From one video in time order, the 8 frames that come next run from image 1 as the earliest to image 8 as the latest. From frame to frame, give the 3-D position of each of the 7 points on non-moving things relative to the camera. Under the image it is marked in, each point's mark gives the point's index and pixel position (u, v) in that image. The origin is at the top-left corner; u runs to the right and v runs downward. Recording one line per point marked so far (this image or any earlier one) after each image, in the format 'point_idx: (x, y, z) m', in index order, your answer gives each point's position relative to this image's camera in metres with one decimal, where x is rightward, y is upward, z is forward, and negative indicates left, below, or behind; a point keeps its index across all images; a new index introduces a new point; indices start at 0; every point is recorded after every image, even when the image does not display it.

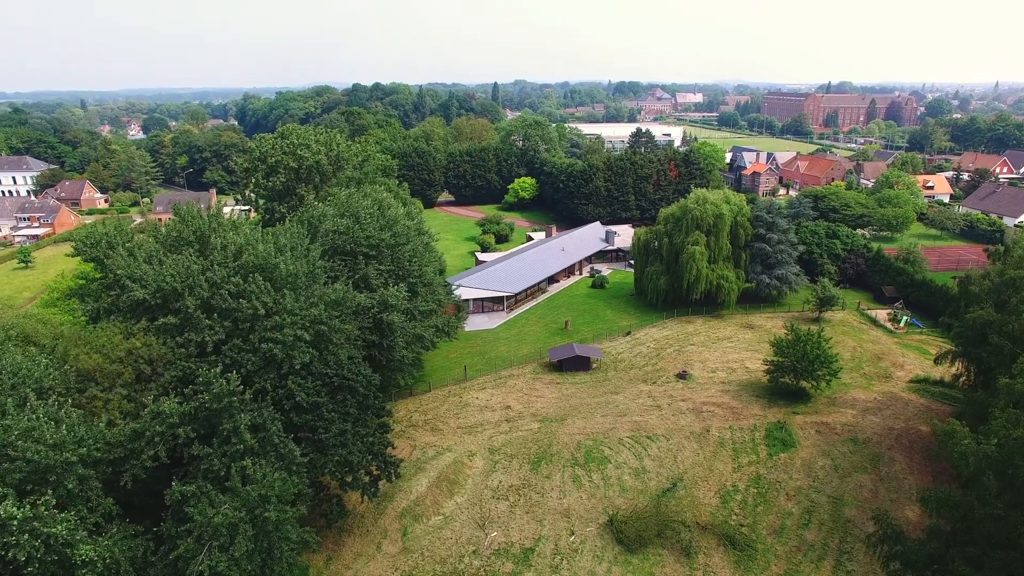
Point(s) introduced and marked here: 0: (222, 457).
0: (-8.2, -4.8, +18.6) m
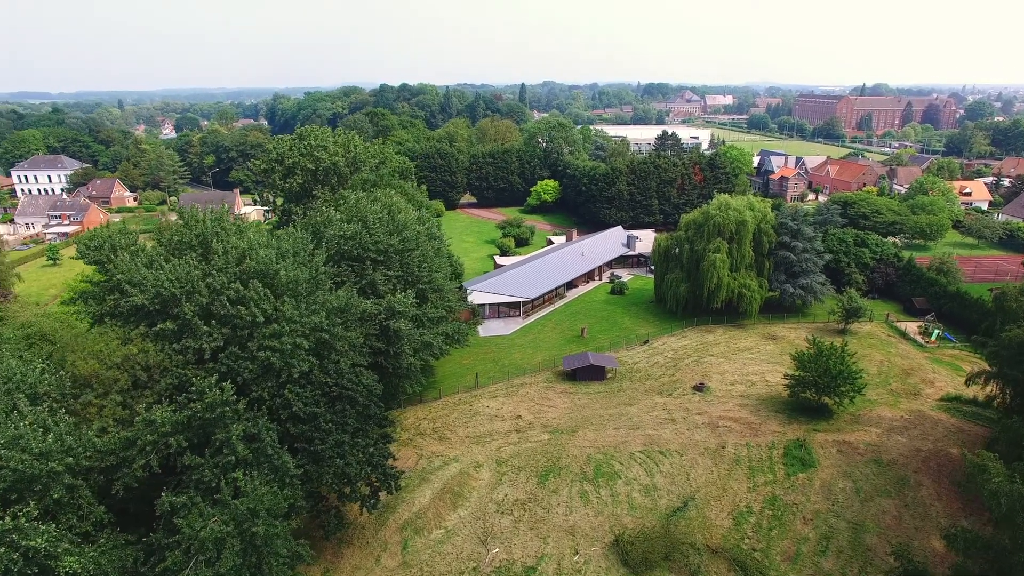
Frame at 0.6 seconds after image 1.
0: (-8.3, -5.0, +18.2) m
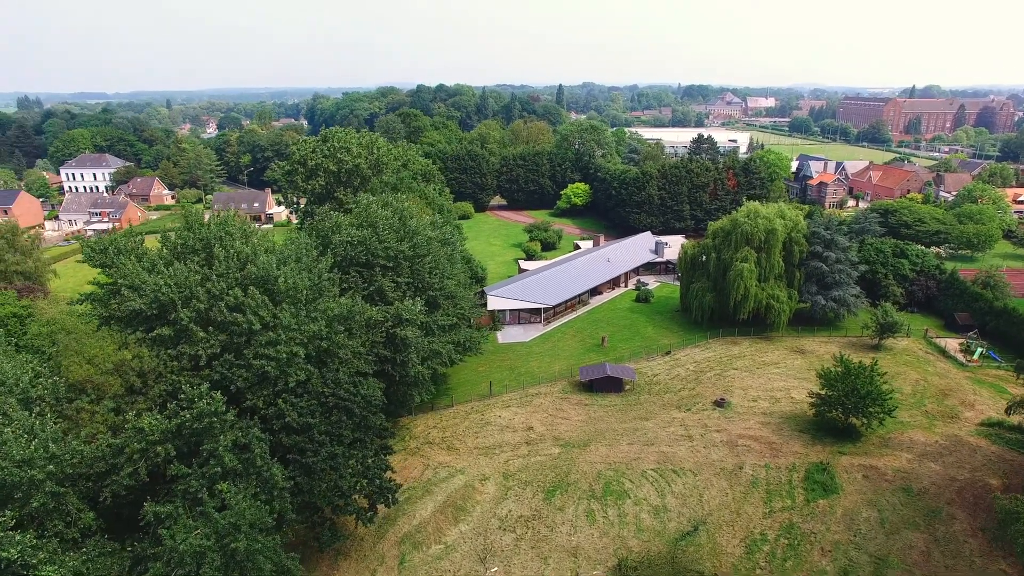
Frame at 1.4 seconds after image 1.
0: (-8.5, -5.2, +17.9) m
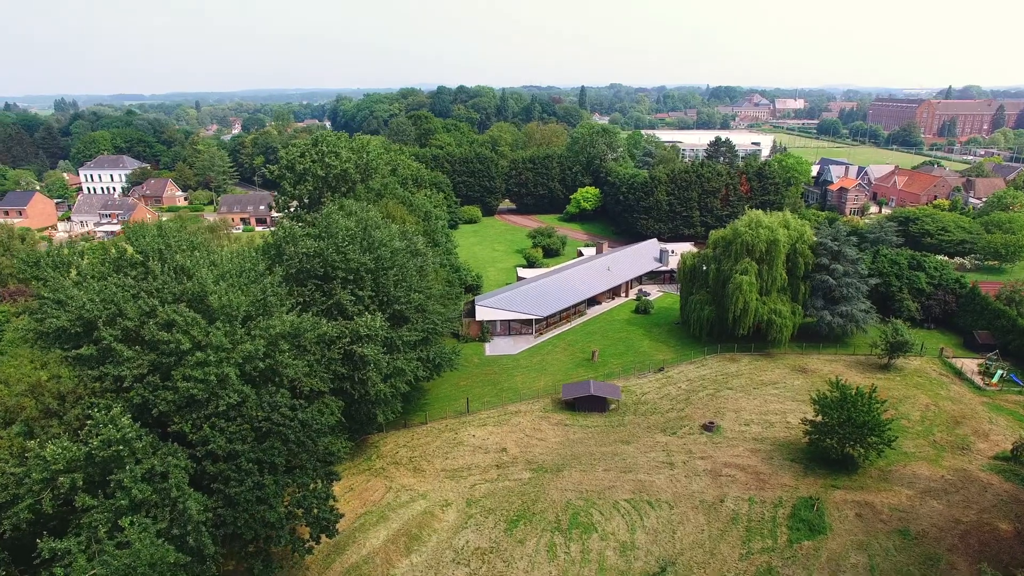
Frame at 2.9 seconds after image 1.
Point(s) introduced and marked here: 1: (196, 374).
0: (-10.3, -5.7, +16.7) m
1: (-9.2, -2.5, +19.1) m
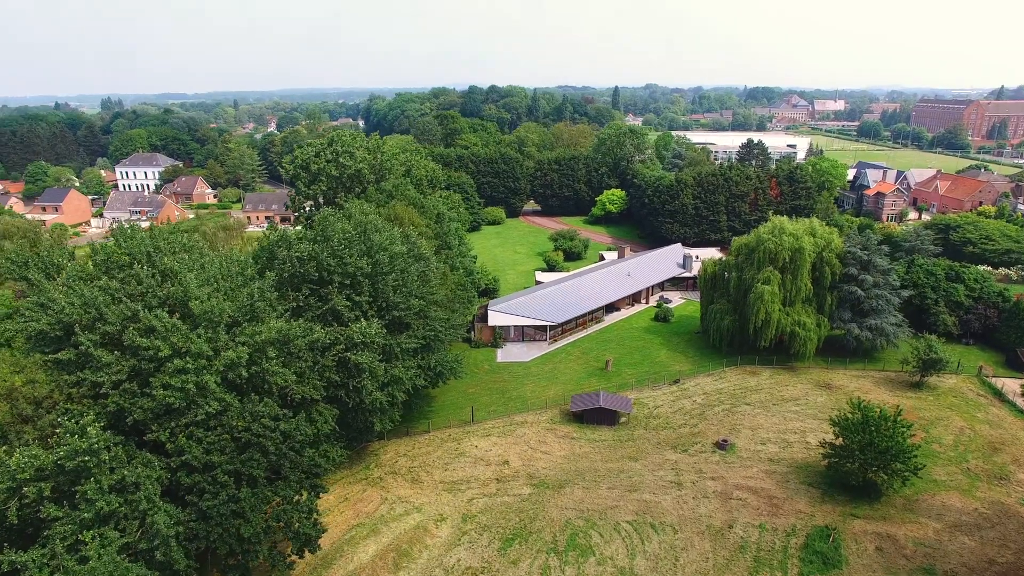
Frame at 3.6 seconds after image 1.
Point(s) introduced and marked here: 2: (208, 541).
0: (-10.9, -5.8, +16.1) m
1: (-9.6, -2.7, +18.5) m
2: (-8.4, -7.0, +18.2) m
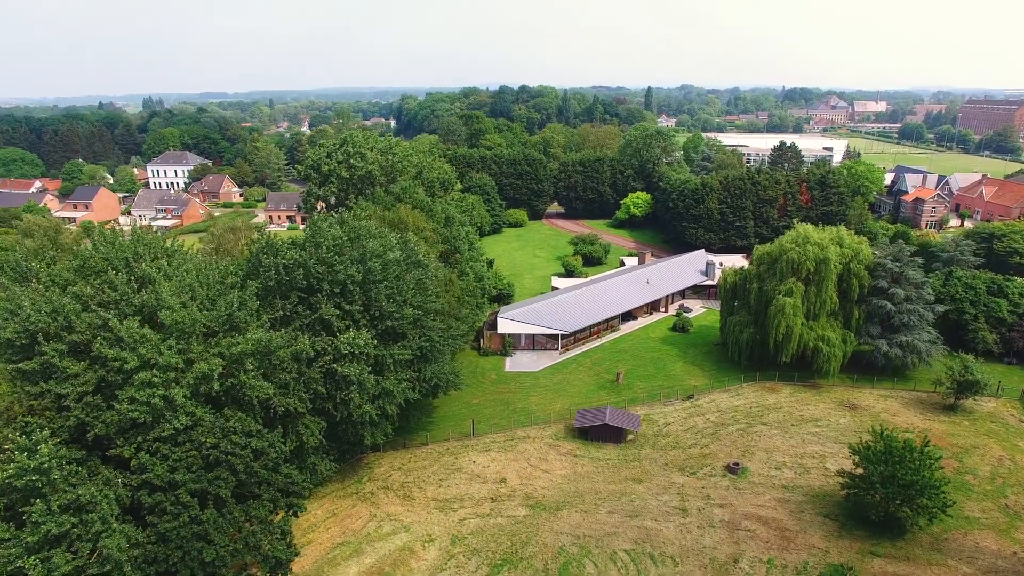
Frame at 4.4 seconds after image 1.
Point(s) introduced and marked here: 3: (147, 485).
0: (-11.6, -6.0, +15.4) m
1: (-10.1, -2.9, +17.7) m
2: (-9.1, -7.3, +17.3) m
3: (-9.8, -5.3, +17.7) m
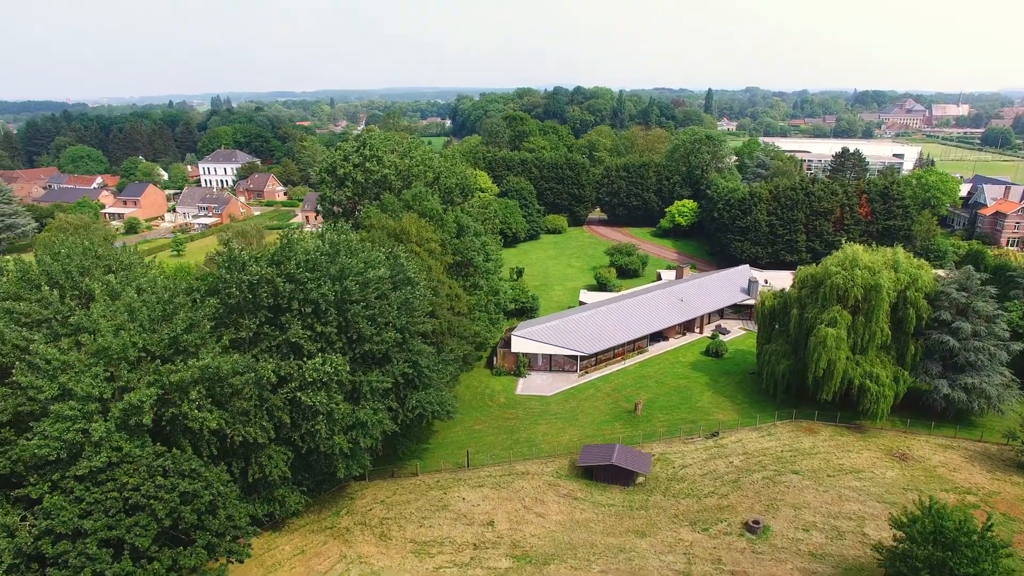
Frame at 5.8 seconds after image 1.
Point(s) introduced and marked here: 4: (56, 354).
0: (-13.0, -6.5, +13.7) m
1: (-11.3, -3.4, +15.9) m
2: (-10.3, -7.9, +15.4) m
3: (-11.0, -5.9, +15.9) m
4: (-11.7, -1.7, +16.8) m
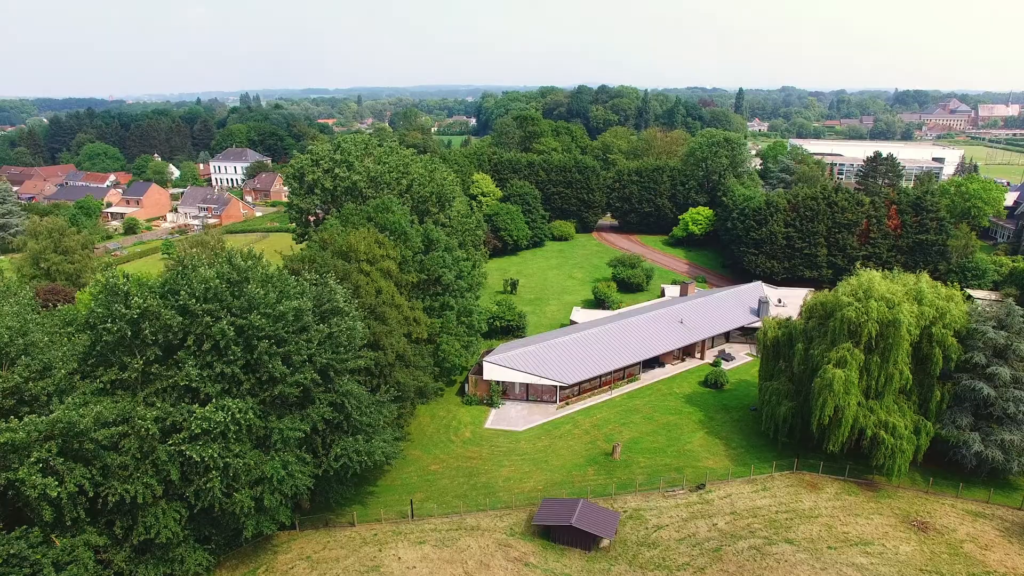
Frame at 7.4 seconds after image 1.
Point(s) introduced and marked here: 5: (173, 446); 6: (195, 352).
0: (-15.6, -7.4, +10.9) m
1: (-13.7, -4.4, +12.9) m
2: (-12.9, -8.8, +12.4) m
3: (-13.5, -6.8, +12.9) m
4: (-14.0, -2.6, +13.8) m
5: (-9.7, -4.5, +18.3) m
6: (-9.5, -1.9, +19.3) m
